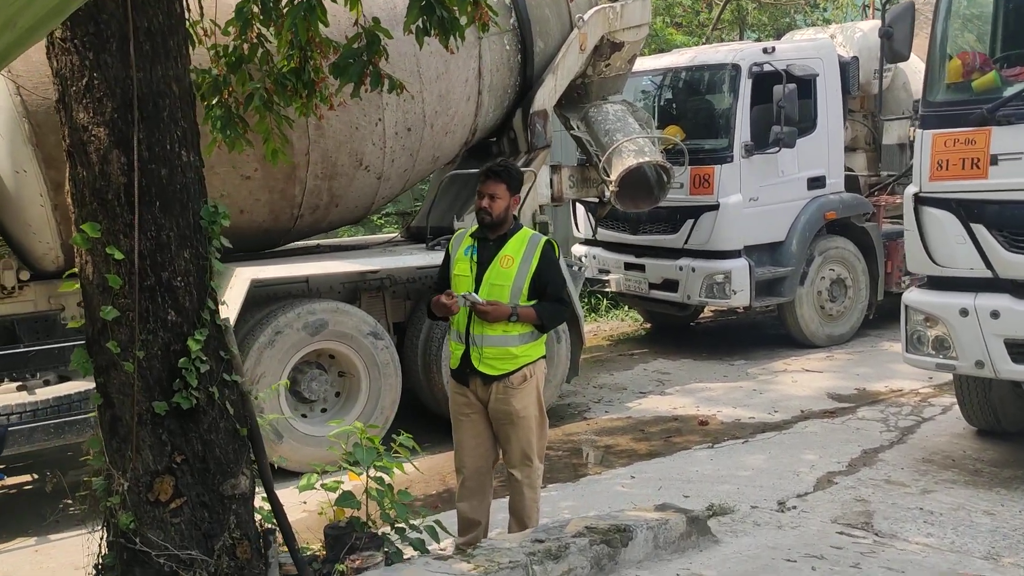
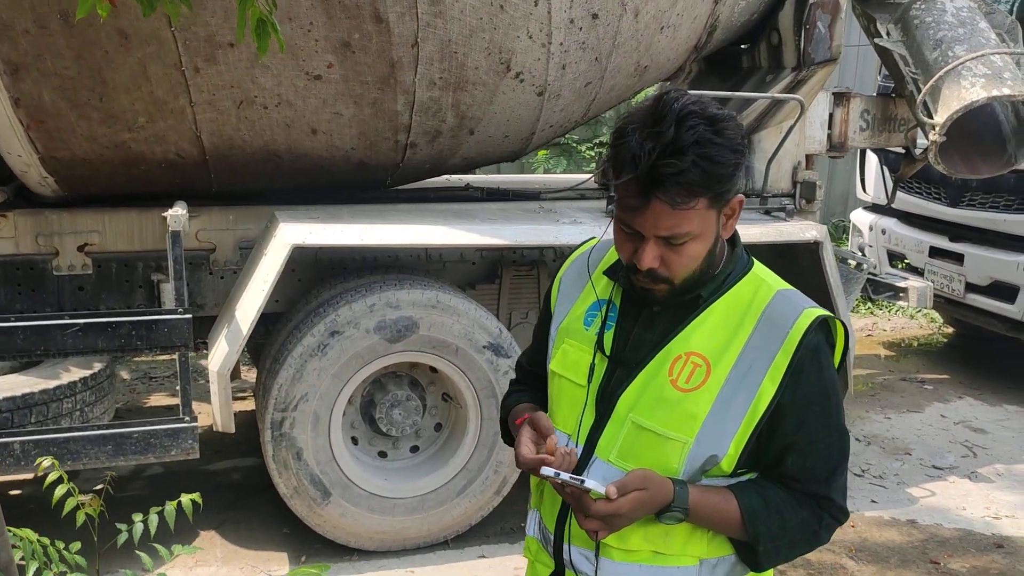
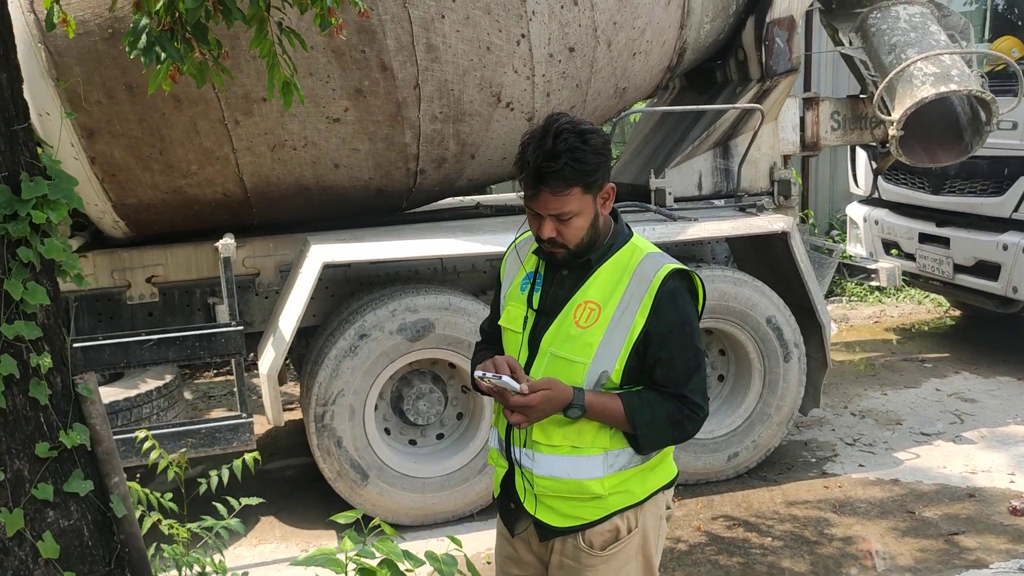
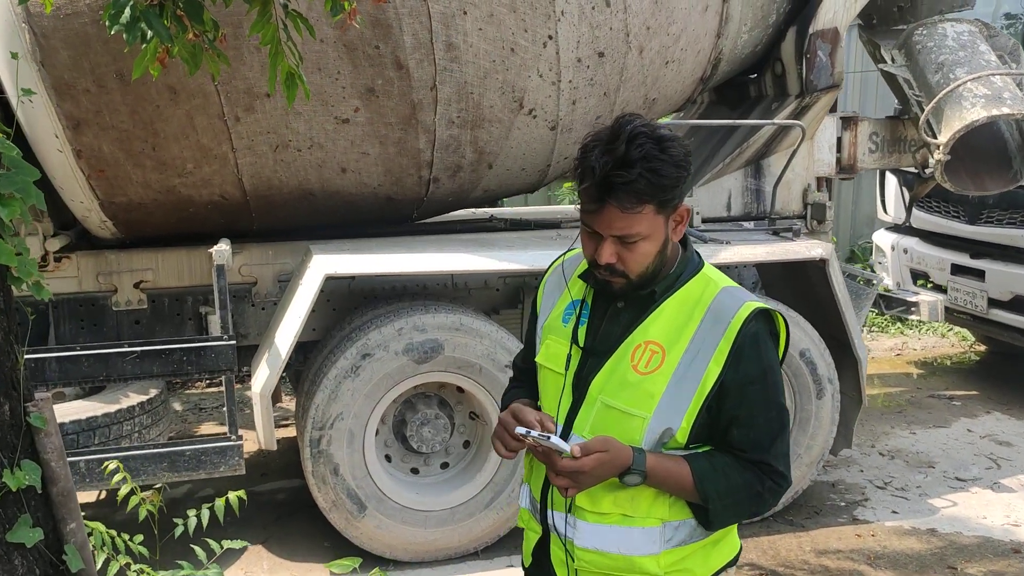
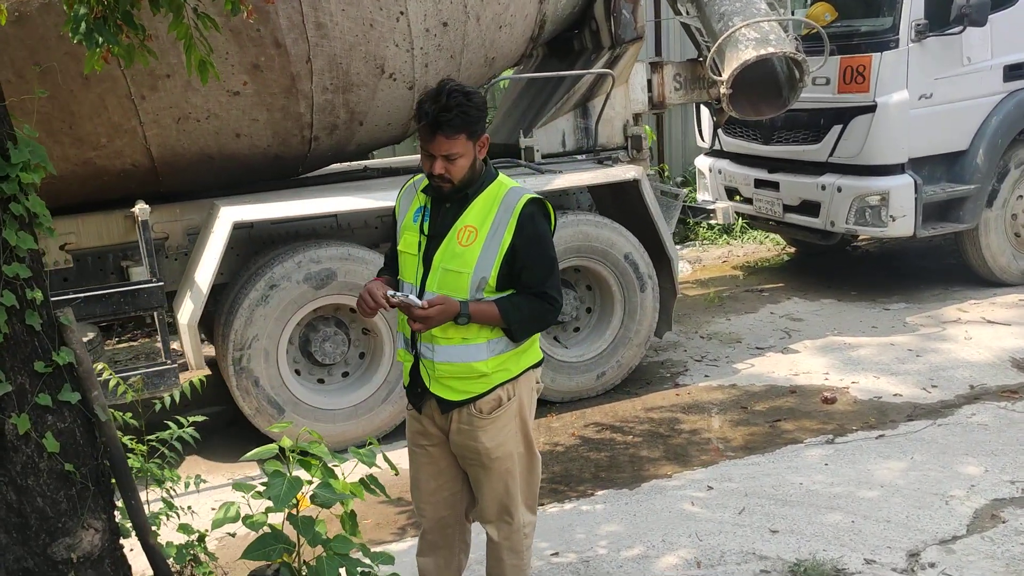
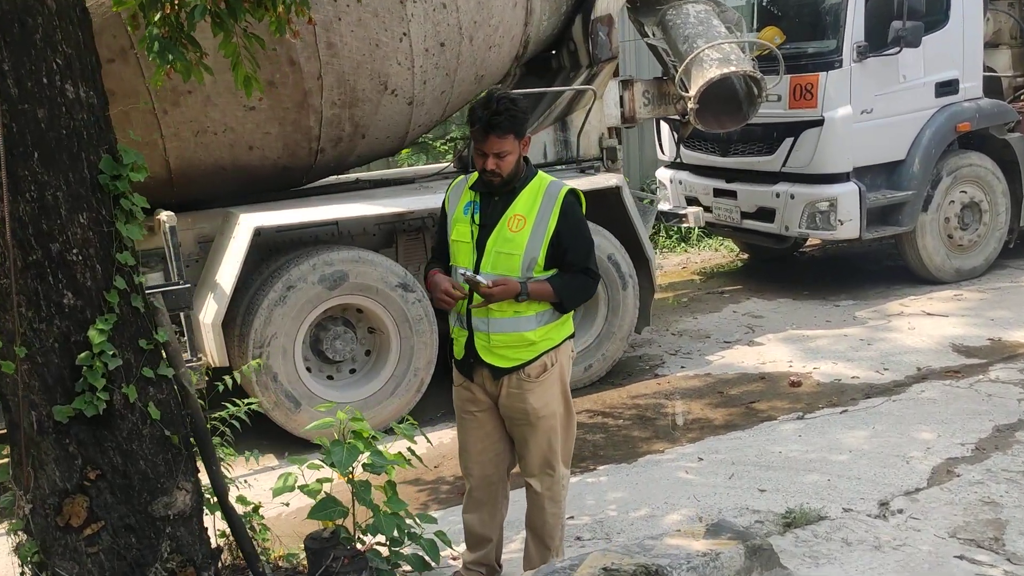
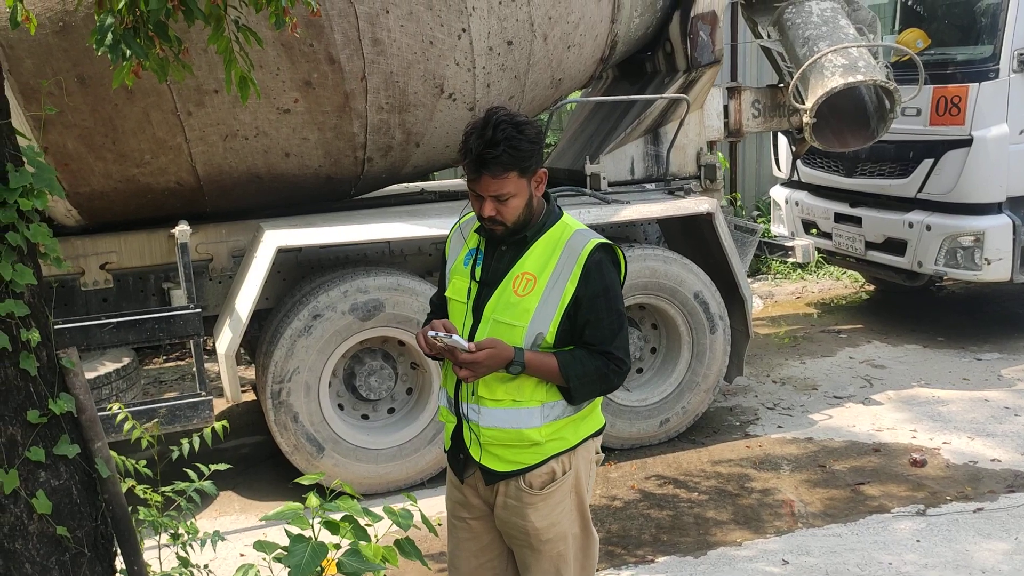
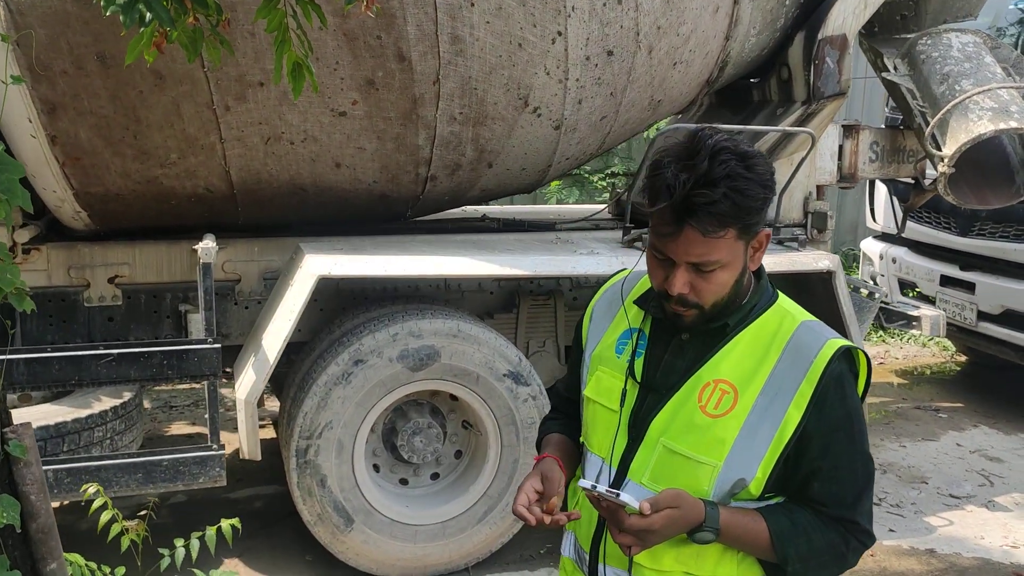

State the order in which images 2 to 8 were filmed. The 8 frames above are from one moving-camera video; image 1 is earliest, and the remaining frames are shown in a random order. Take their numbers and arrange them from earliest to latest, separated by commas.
6, 5, 7, 3, 4, 8, 2
